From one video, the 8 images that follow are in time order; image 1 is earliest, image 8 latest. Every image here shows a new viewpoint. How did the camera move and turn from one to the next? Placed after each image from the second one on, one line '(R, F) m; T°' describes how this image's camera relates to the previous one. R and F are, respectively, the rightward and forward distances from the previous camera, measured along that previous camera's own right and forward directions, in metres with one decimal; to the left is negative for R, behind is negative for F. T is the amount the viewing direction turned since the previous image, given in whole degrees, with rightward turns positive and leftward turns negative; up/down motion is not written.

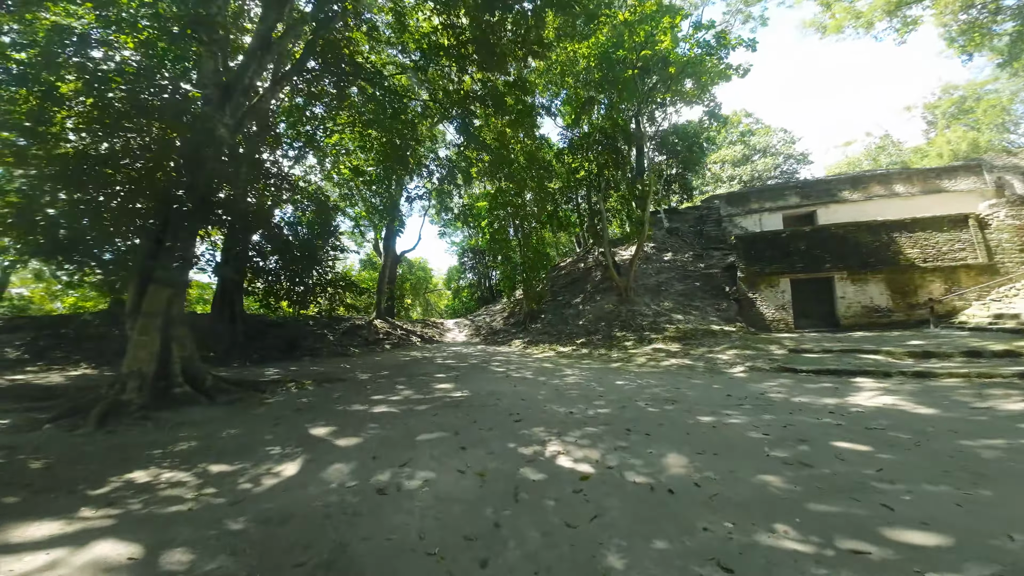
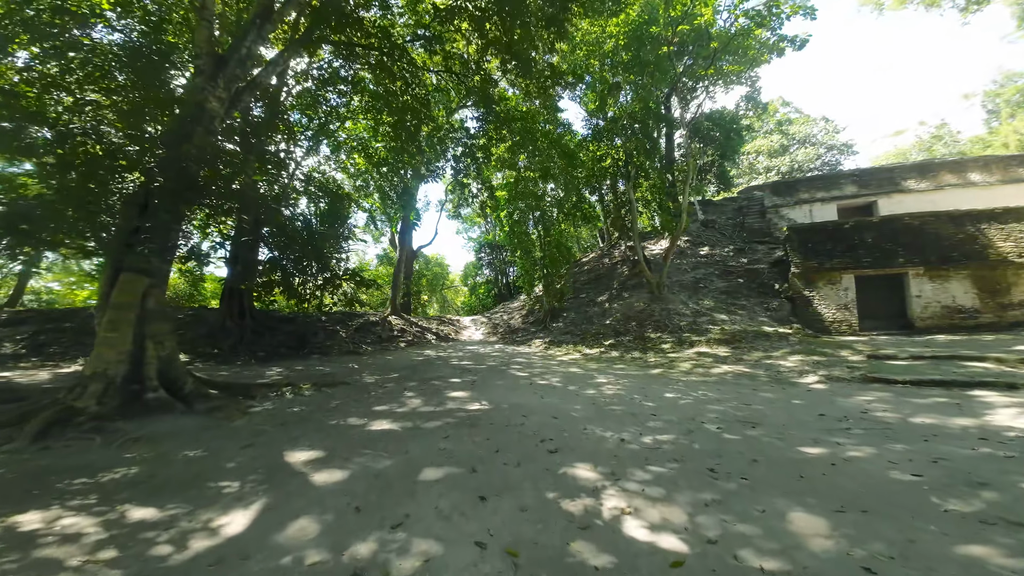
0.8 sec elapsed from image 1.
(-0.2, +1.2) m; -3°
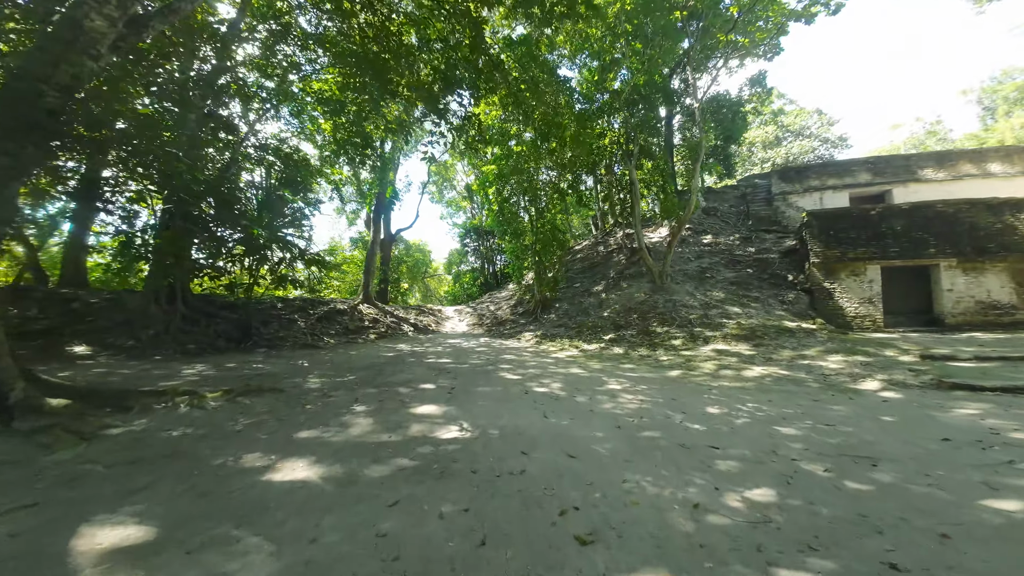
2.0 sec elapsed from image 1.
(-0.1, +1.7) m; +3°
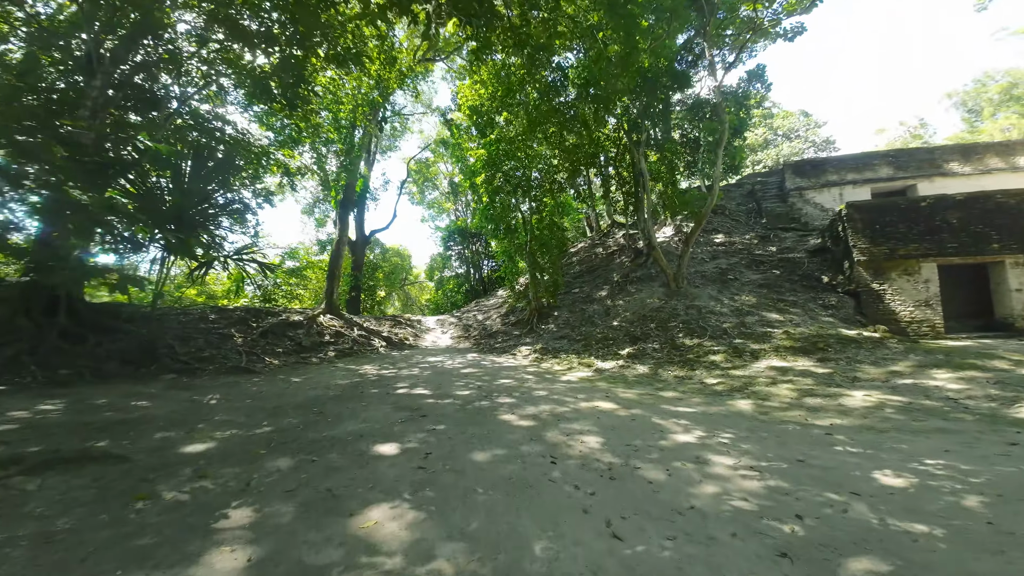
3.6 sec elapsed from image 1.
(-0.3, +2.2) m; +3°
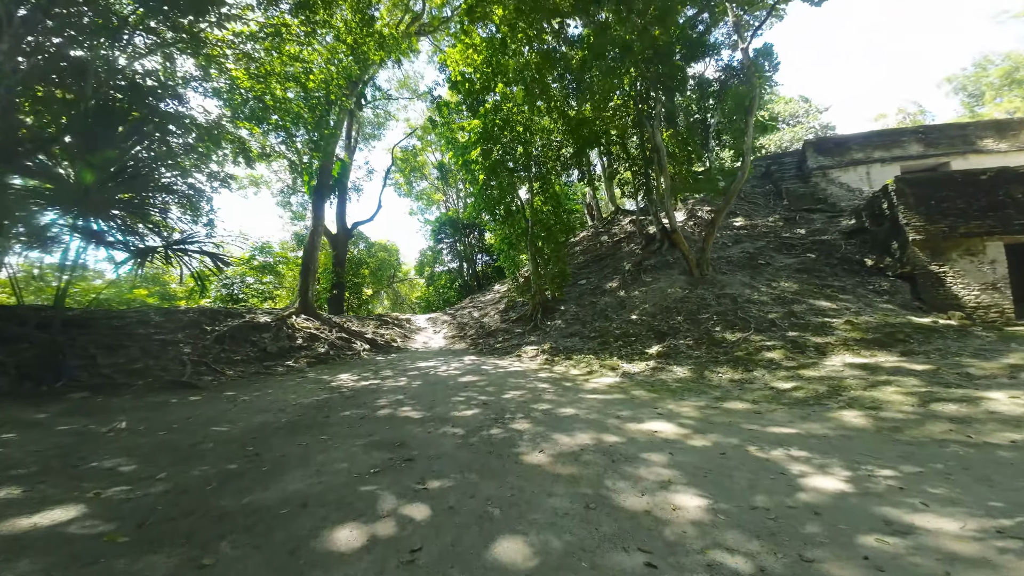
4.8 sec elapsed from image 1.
(-0.3, +1.5) m; +1°
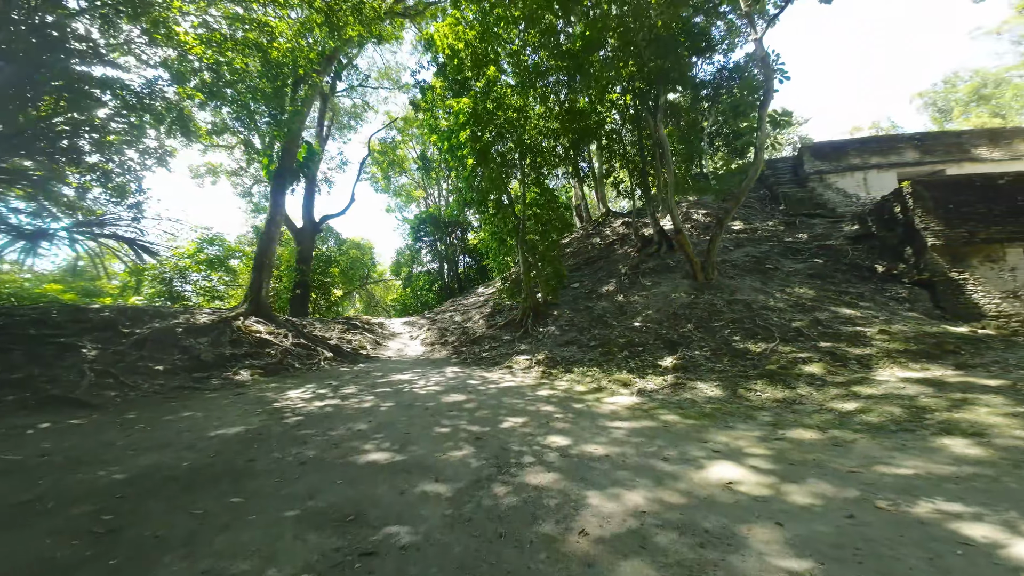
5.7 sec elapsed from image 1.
(-0.3, +1.2) m; +4°
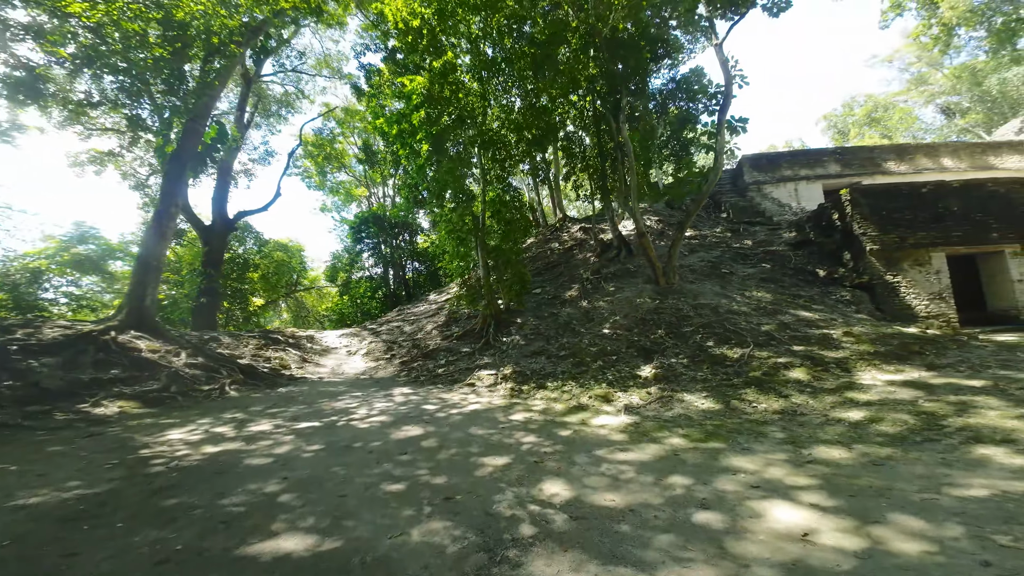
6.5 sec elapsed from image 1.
(-0.3, +1.0) m; +9°
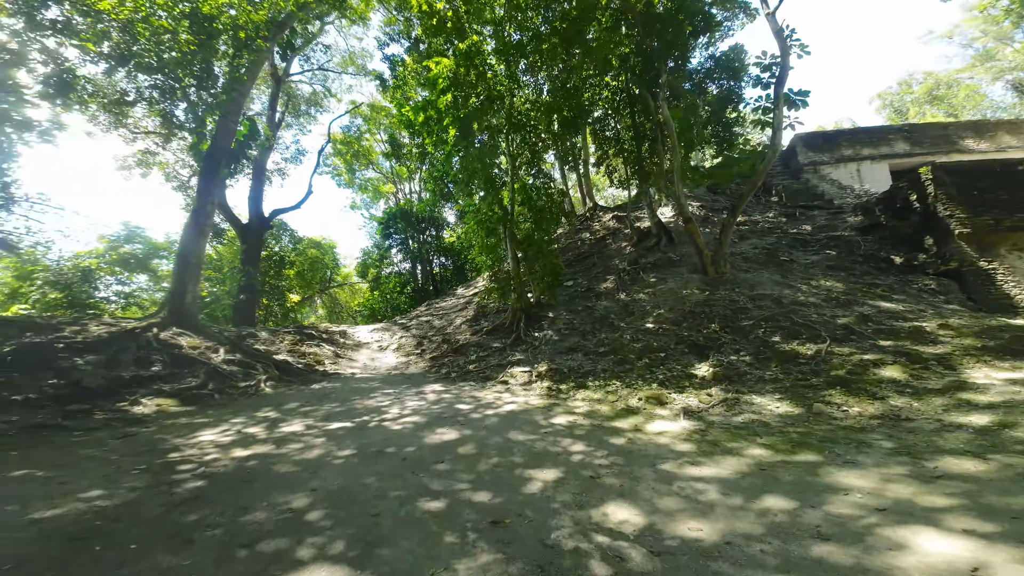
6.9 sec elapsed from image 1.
(-0.2, +0.5) m; -4°
